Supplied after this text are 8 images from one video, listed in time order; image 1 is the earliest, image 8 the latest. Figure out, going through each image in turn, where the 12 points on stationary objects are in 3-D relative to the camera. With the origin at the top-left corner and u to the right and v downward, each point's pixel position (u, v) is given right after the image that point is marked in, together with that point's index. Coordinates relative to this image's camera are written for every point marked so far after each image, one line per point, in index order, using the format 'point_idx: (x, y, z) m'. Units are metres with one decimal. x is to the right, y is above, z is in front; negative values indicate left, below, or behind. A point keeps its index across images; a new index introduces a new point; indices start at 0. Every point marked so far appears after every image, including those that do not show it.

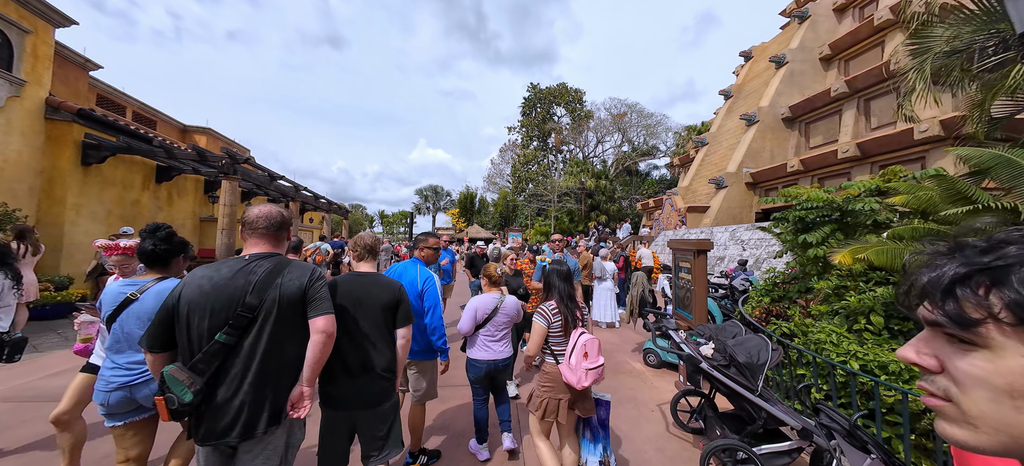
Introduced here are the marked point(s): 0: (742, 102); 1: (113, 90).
0: (+12.8, +7.2, +19.5) m
1: (-13.9, +5.0, +12.5) m
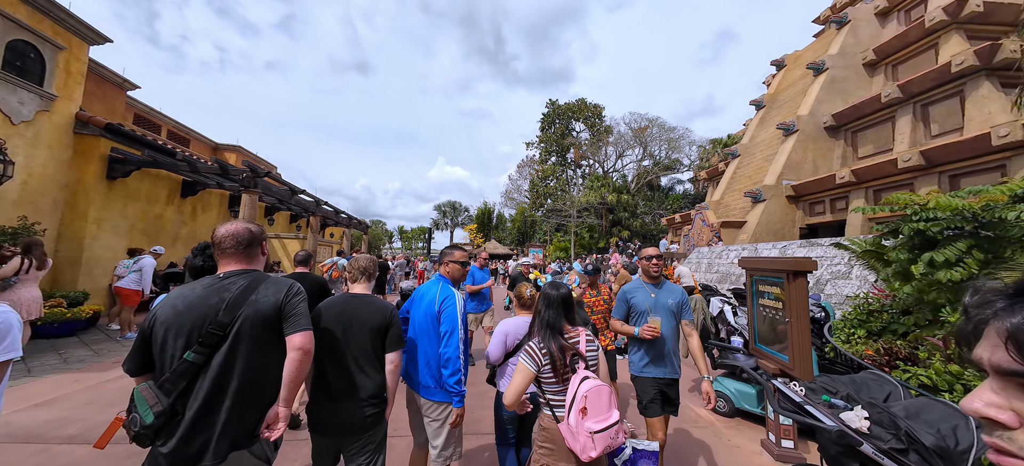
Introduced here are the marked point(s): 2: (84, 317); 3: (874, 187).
0: (+14.0, +6.3, +18.5) m
1: (-13.0, +4.5, +12.7) m
2: (-7.7, -1.5, +6.4) m
3: (+13.0, +1.7, +12.5) m
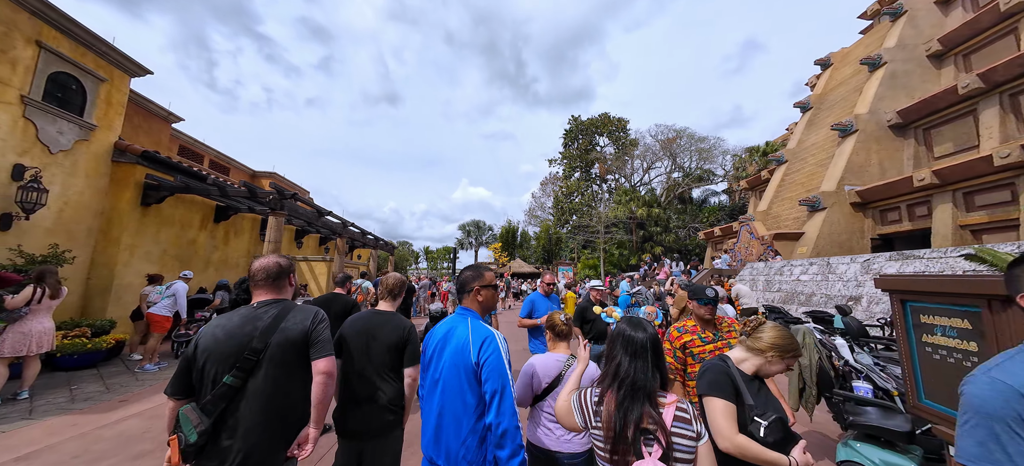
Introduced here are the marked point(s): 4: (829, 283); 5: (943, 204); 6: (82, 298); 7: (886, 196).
0: (+15.3, +5.8, +17.1) m
1: (-12.0, +3.5, +13.1) m
2: (-7.0, -2.0, +6.1) m
3: (+14.0, +1.4, +10.9) m
4: (+7.4, -1.2, +8.1) m
5: (+13.8, +1.0, +11.4) m
6: (-9.2, -1.4, +7.5) m
7: (+13.5, +1.4, +12.7) m
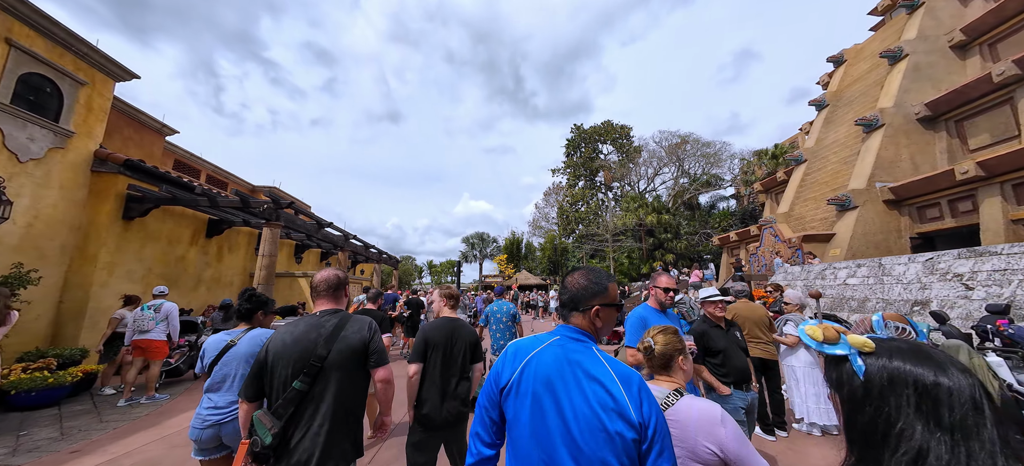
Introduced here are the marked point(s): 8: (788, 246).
0: (+15.6, +5.7, +16.4) m
1: (-11.7, +2.9, +12.6) m
2: (-6.6, -2.2, +5.3) m
3: (+14.3, +1.5, +10.1) m
4: (+7.7, -1.1, +7.3) m
5: (+14.2, +1.1, +10.6) m
6: (-8.8, -1.7, +6.8) m
7: (+13.8, +1.5, +11.9) m
8: (+10.4, -0.4, +13.2) m
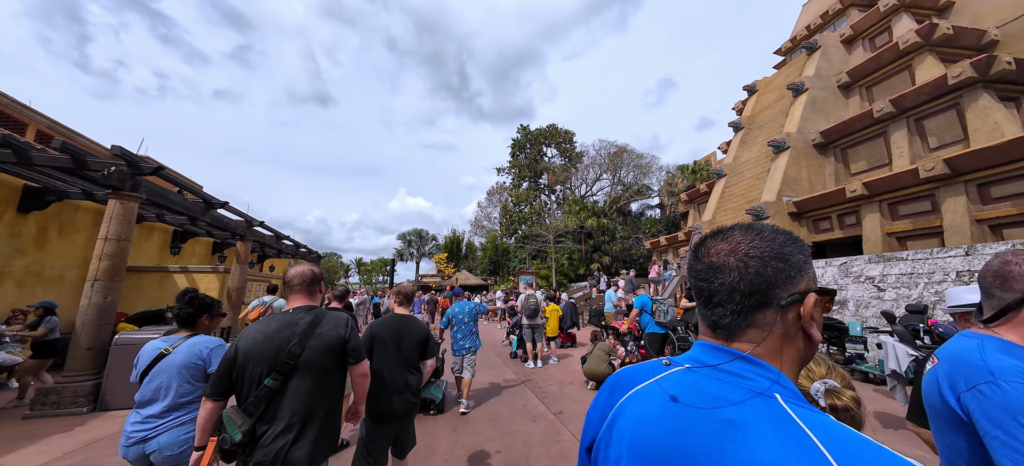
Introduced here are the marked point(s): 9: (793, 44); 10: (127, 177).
0: (+12.9, +5.2, +18.4) m
1: (-13.3, +3.5, +9.6) m
2: (-7.1, -1.8, +3.3) m
3: (+12.7, +1.1, +11.9) m
4: (+6.6, -1.2, +7.9) m
5: (+12.4, +0.7, +12.3) m
6: (-9.6, -1.3, +4.3) m
7: (+11.8, +1.1, +13.6) m
8: (+8.2, -0.7, +14.2) m
9: (+15.6, +10.5, +19.6) m
10: (-6.4, +0.8, +6.1) m
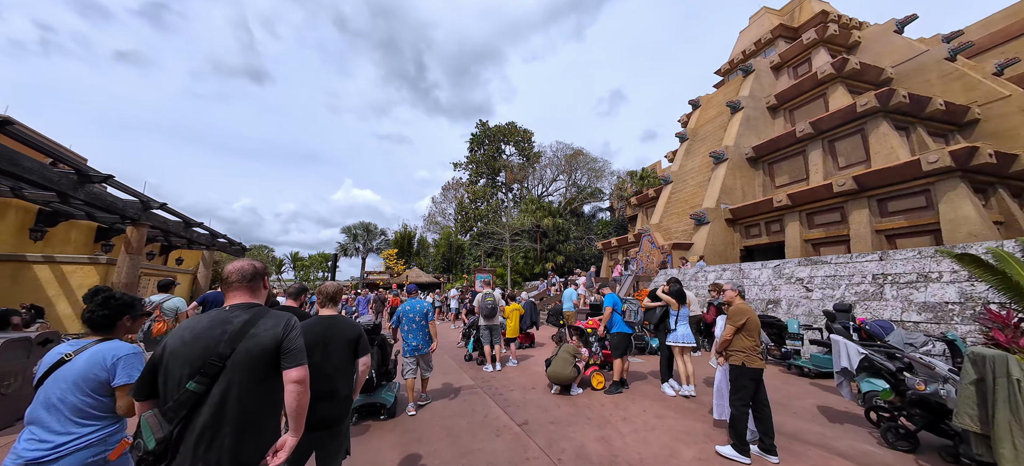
0: (+10.6, +5.0, +19.6) m
1: (-14.2, +4.0, +7.3) m
2: (-7.4, -1.5, +1.9) m
3: (+11.1, +0.9, +13.1) m
4: (+5.6, -1.3, +8.4) m
5: (+10.8, +0.4, +13.5) m
6: (-9.9, -0.9, +2.6) m
7: (+10.1, +0.8, +14.7) m
8: (+6.3, -0.8, +14.9) m
9: (+13.3, +10.2, +21.2) m
10: (-6.9, +1.1, +4.8) m
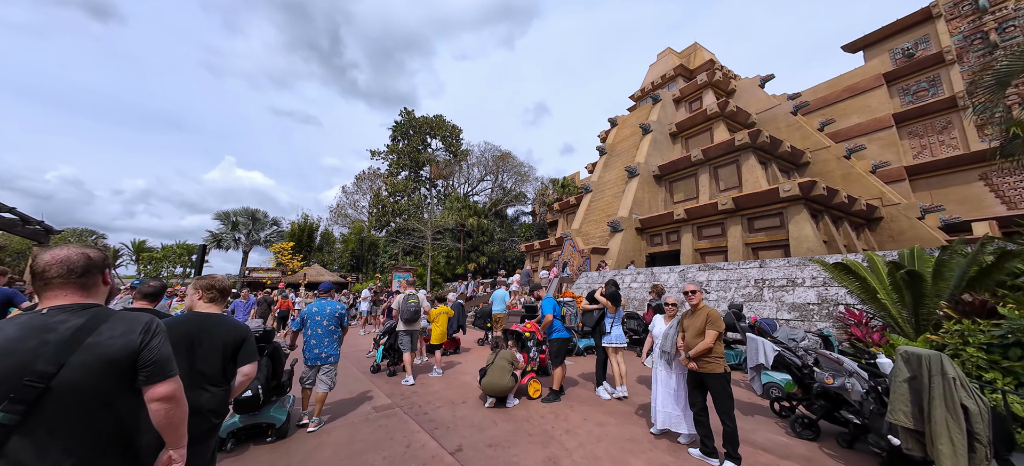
0: (+6.3, +4.5, +21.1) m
1: (-15.0, +4.7, +3.5) m
2: (-7.5, -1.1, -0.3) m
3: (+8.1, +0.4, +14.9) m
4: (+3.8, -1.5, +8.9) m
5: (+7.7, 0.0, +15.2) m
6: (-10.0, -0.3, -0.2) m
7: (+6.7, +0.4, +16.1) m
8: (+3.0, -1.1, +15.4) m
9: (+8.8, +9.6, +23.3) m
10: (-7.5, +1.6, +2.7) m
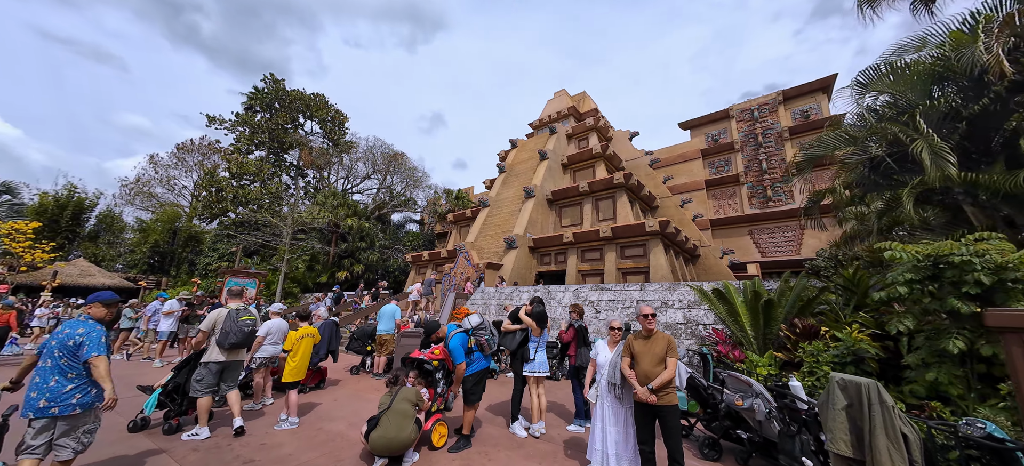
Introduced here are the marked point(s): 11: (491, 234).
0: (0.0, +3.4, +21.6) m
1: (-14.4, +6.1, -1.9) m
2: (-6.5, -0.2, -3.4) m
3: (+3.4, -0.6, +16.0) m
4: (+1.0, -2.0, +8.9) m
5: (+2.9, -1.0, +16.1) m
6: (-8.9, +0.8, -4.1) m
7: (+1.7, -0.5, +16.8) m
8: (-1.7, -1.7, +14.8) m
9: (+2.0, +8.1, +24.8) m
10: (-7.3, +2.3, -0.4) m
11: (-1.4, -0.1, +18.9) m
